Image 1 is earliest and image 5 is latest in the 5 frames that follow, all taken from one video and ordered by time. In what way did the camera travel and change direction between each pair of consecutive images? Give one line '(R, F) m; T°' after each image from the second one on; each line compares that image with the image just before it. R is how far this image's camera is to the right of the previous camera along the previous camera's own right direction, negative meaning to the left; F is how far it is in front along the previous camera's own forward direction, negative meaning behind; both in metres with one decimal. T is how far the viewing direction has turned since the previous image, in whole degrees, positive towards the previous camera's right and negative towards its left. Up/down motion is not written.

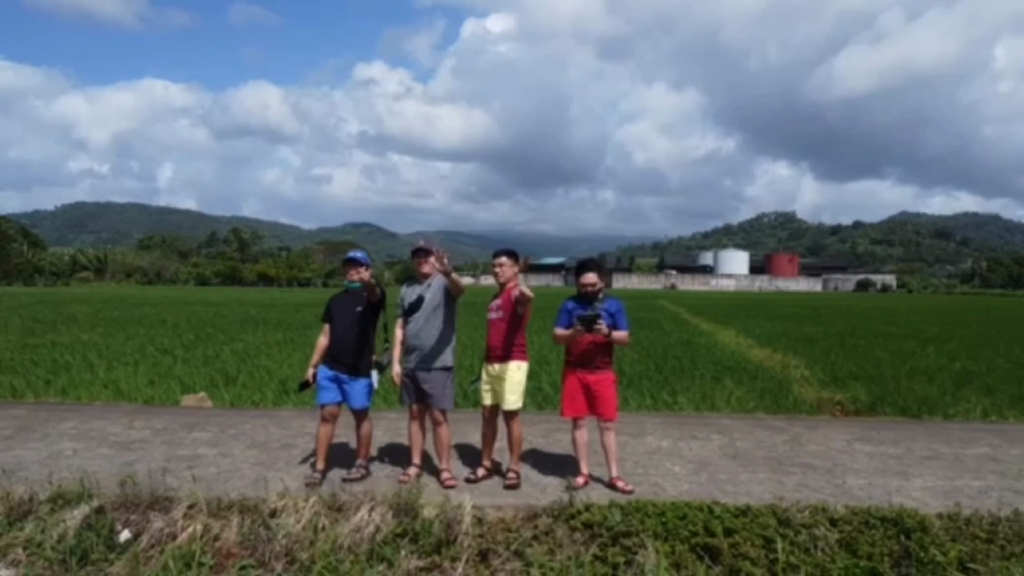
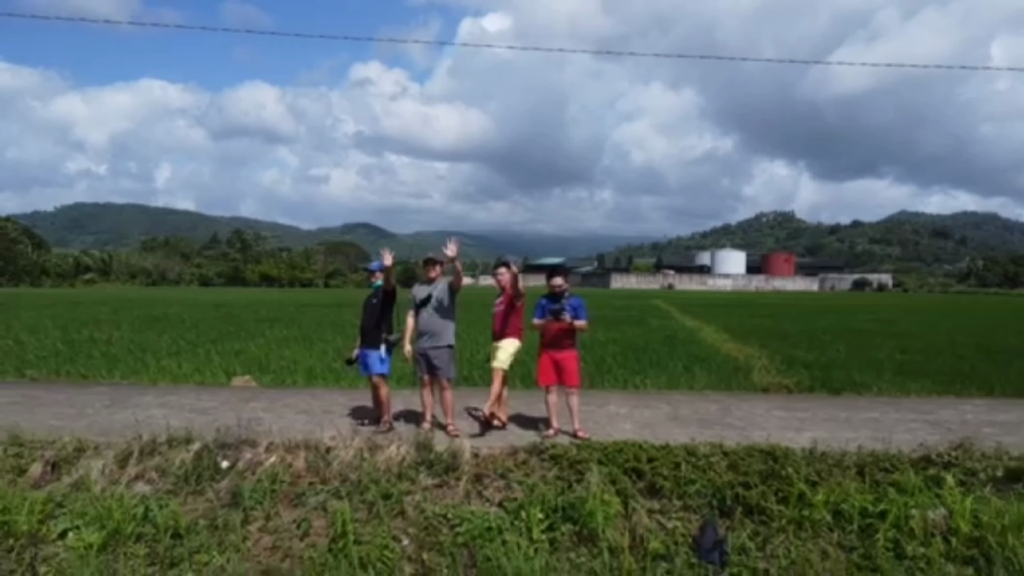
(+0.1, -2.3) m; 0°
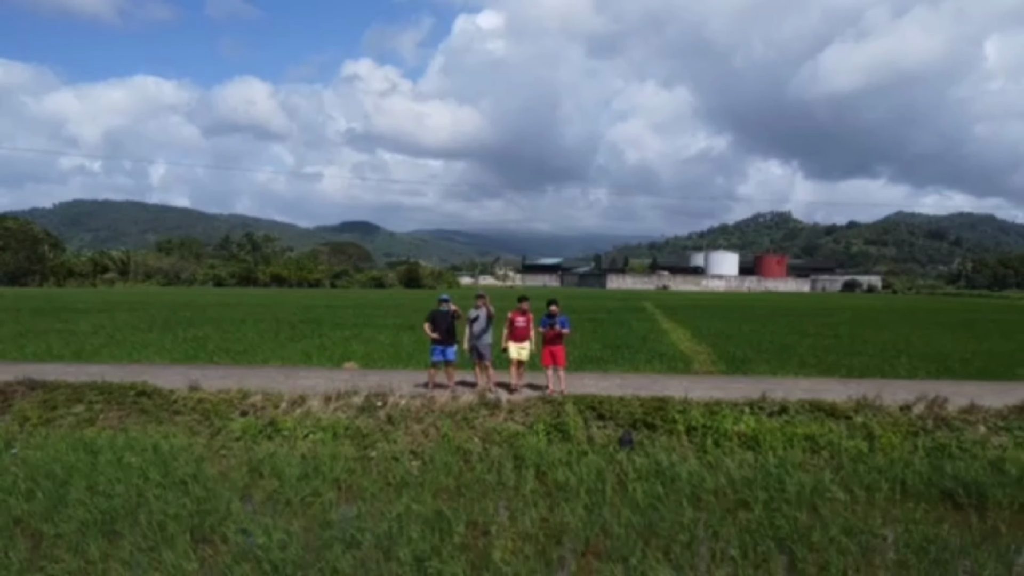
(-0.3, -7.1) m; 0°
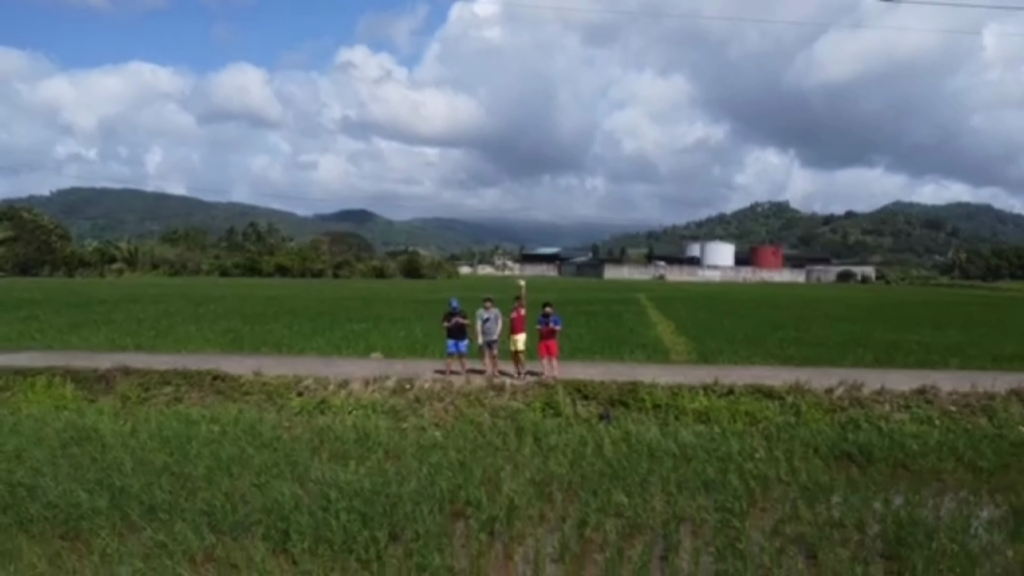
(-0.1, -3.6) m; 0°
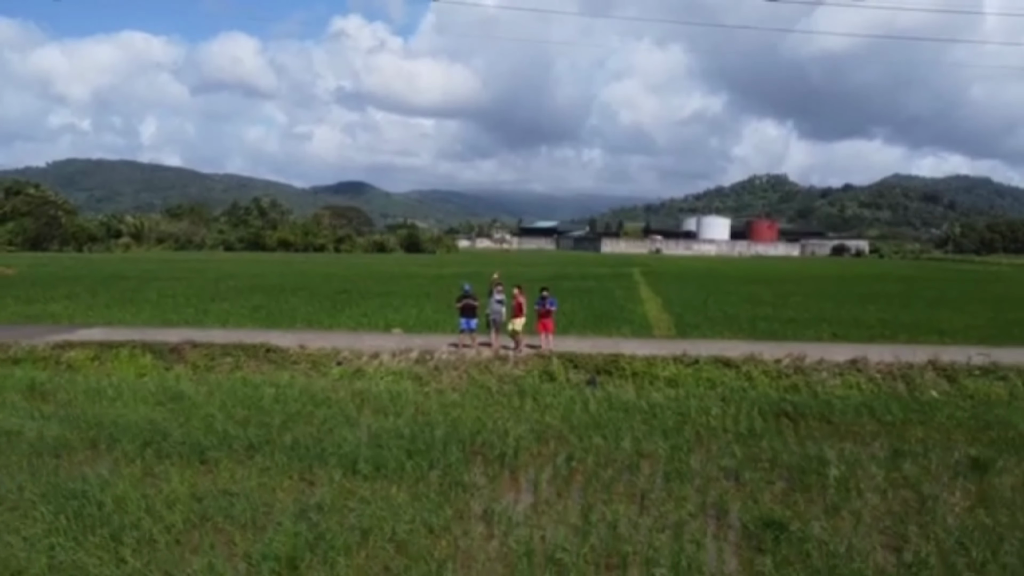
(-0.1, -3.7) m; 0°
